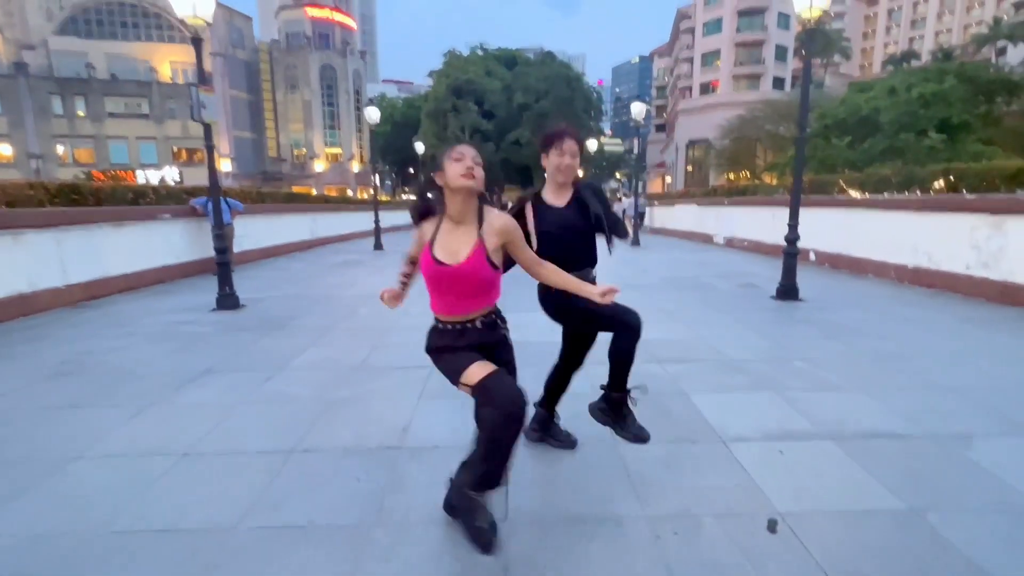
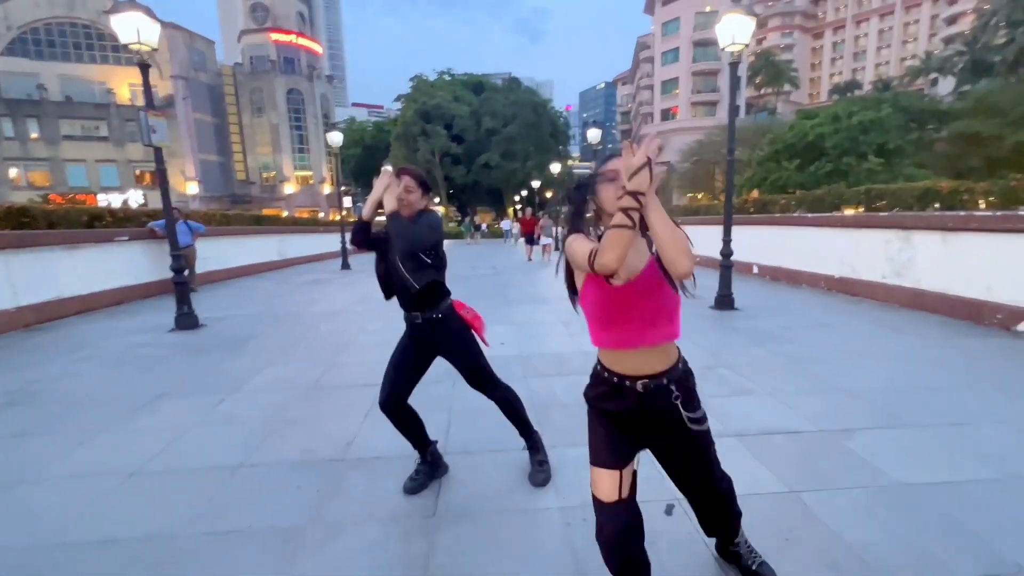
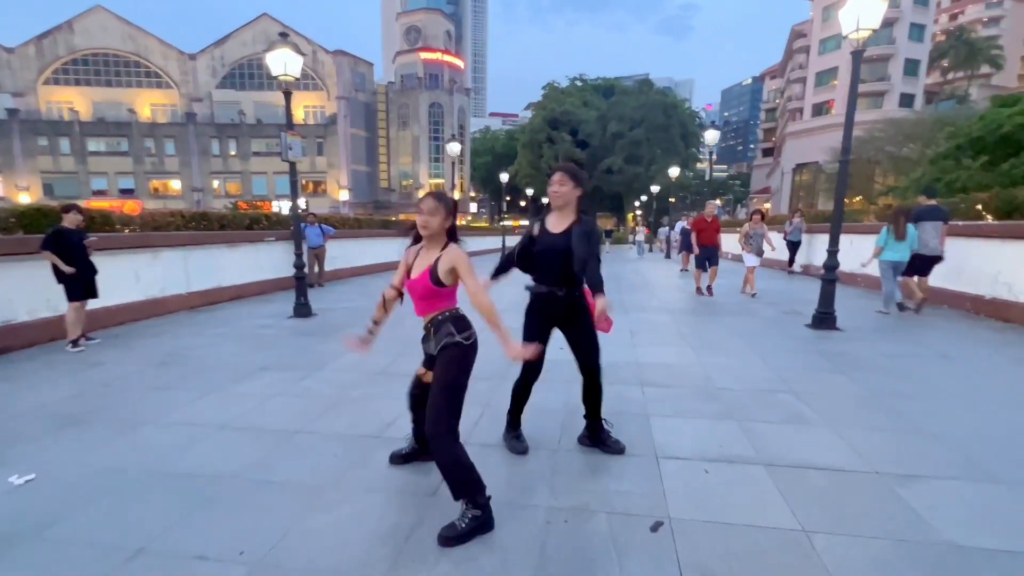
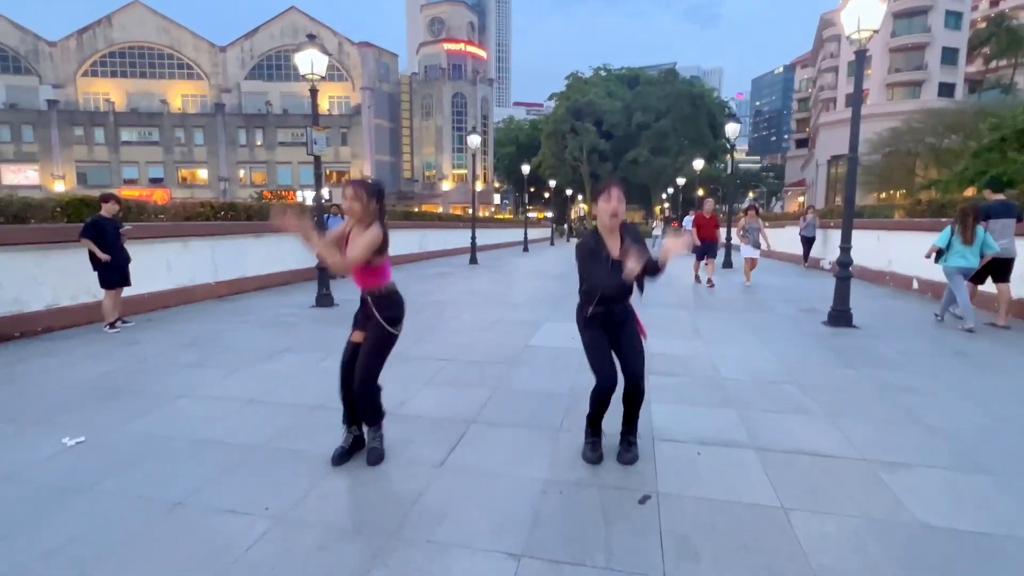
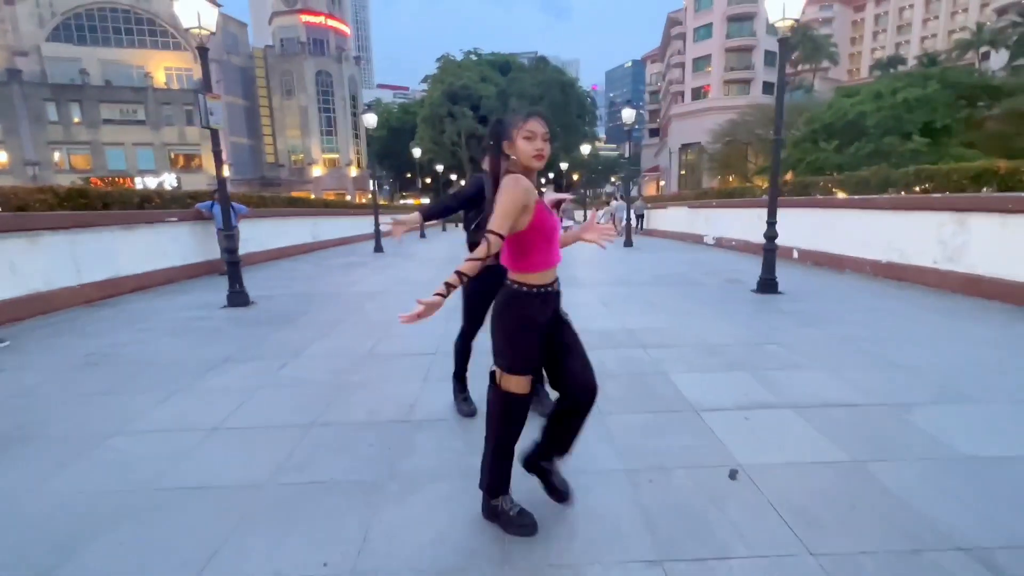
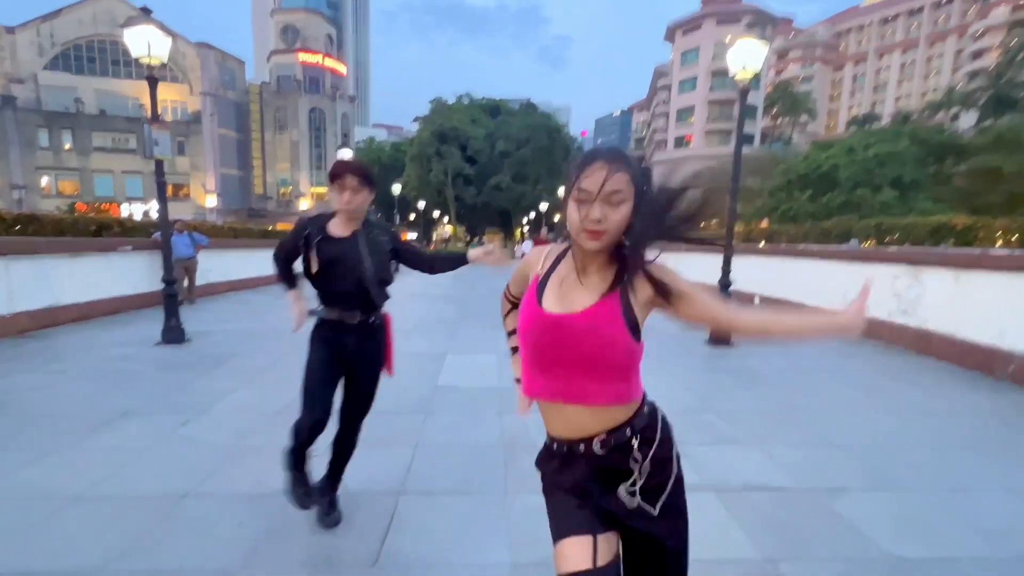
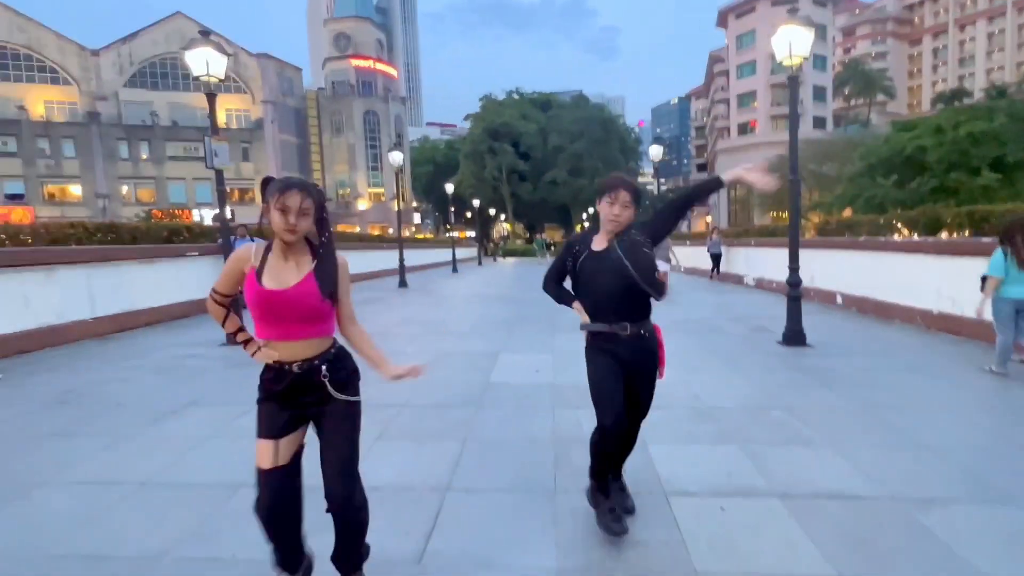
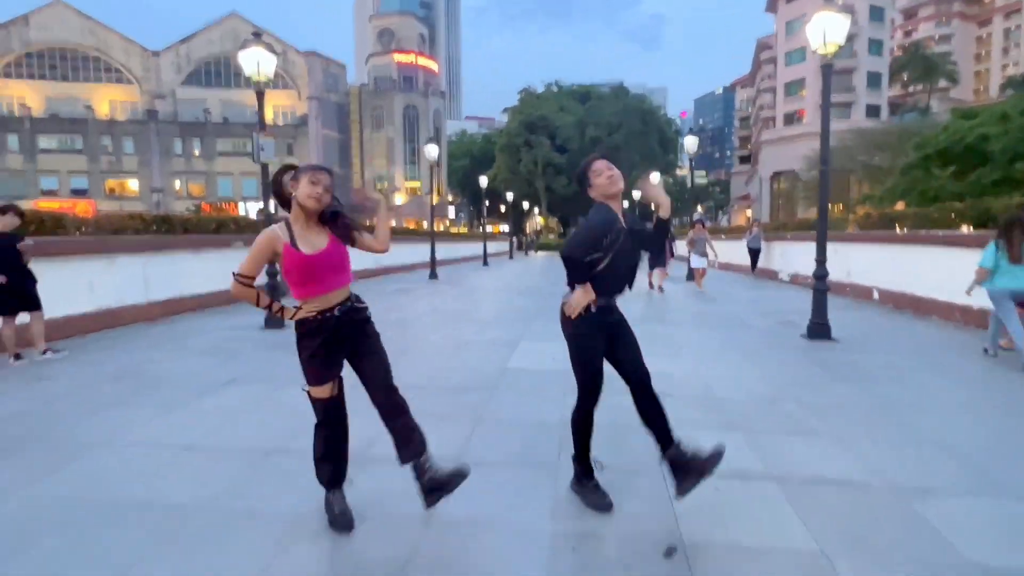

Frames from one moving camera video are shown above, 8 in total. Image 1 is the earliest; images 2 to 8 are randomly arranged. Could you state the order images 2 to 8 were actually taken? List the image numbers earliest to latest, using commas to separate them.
5, 2, 6, 7, 8, 4, 3
